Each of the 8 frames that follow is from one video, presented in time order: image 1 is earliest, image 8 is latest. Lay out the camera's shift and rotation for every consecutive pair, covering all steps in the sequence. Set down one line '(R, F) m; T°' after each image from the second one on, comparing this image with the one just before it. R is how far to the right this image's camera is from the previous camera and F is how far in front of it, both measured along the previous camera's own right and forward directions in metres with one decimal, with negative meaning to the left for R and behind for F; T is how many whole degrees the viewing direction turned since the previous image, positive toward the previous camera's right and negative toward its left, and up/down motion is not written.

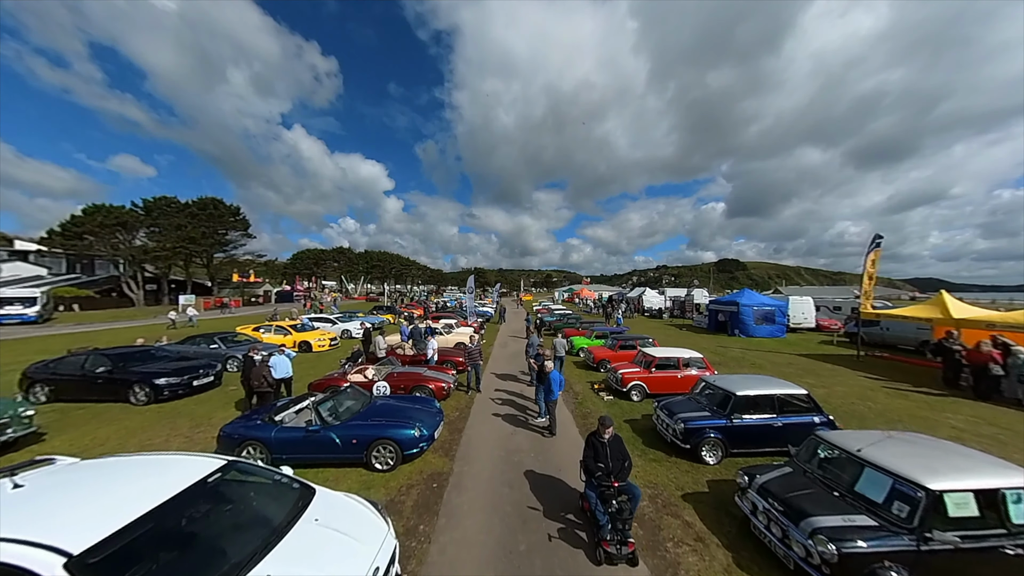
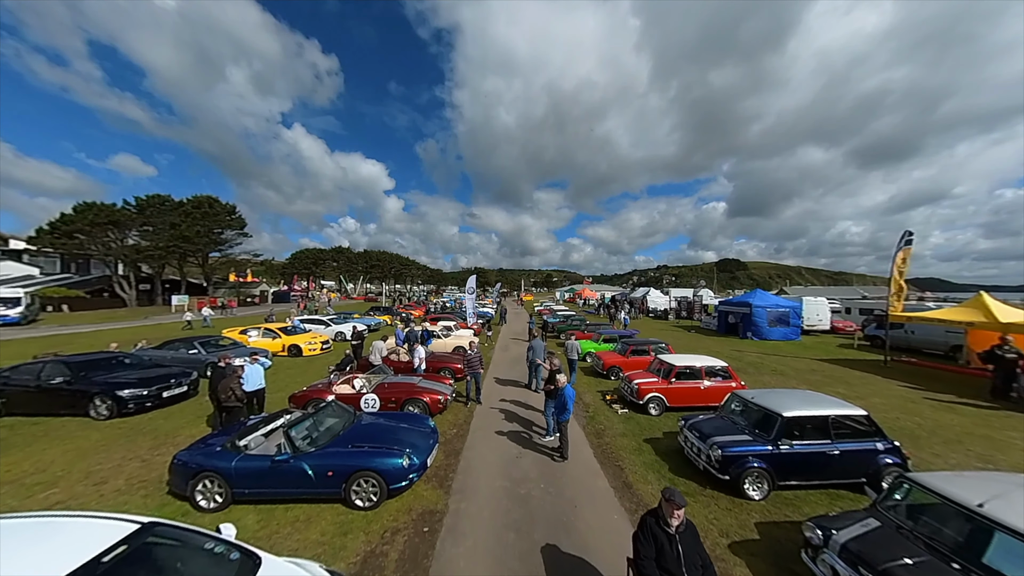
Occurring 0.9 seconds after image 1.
(-0.1, +1.1) m; 0°
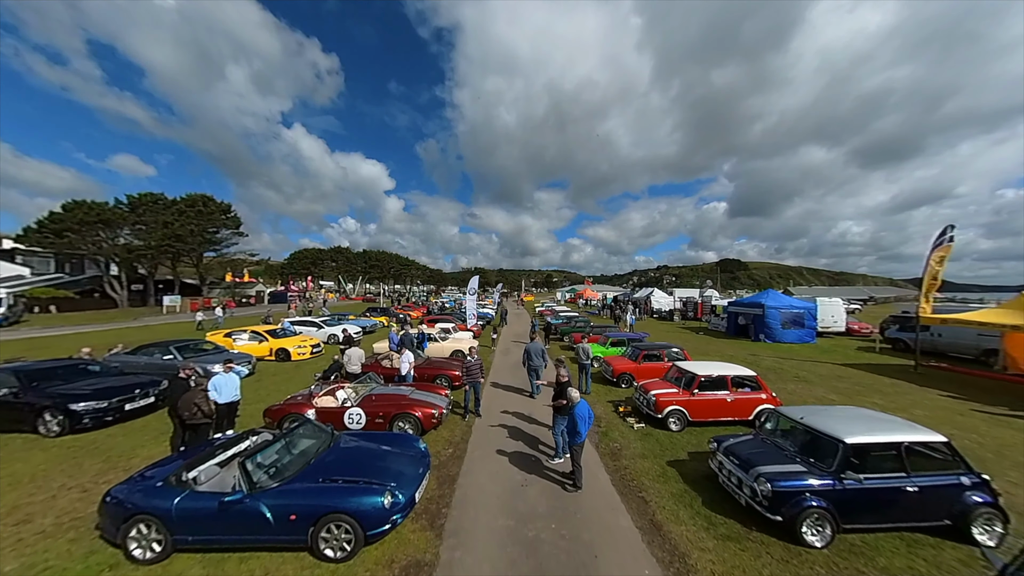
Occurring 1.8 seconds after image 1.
(-0.1, +1.1) m; 0°
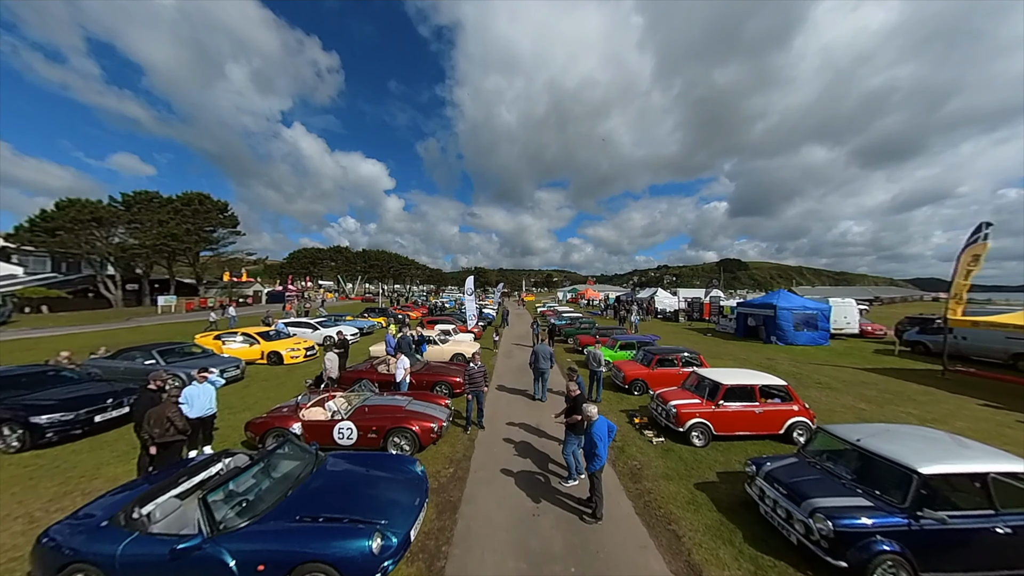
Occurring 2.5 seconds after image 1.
(-0.2, +0.8) m; 0°
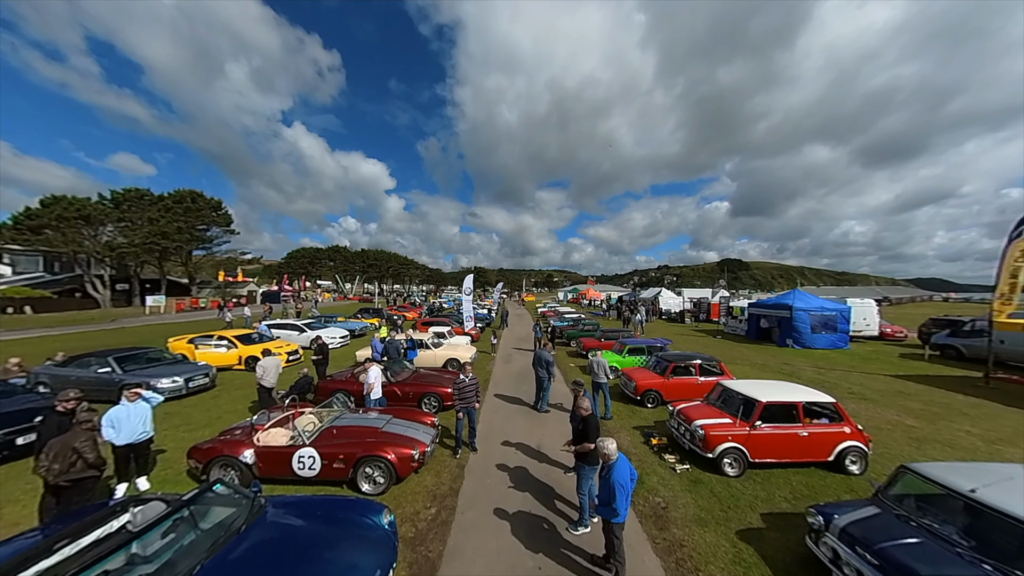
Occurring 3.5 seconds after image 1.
(+0.1, +1.3) m; 0°
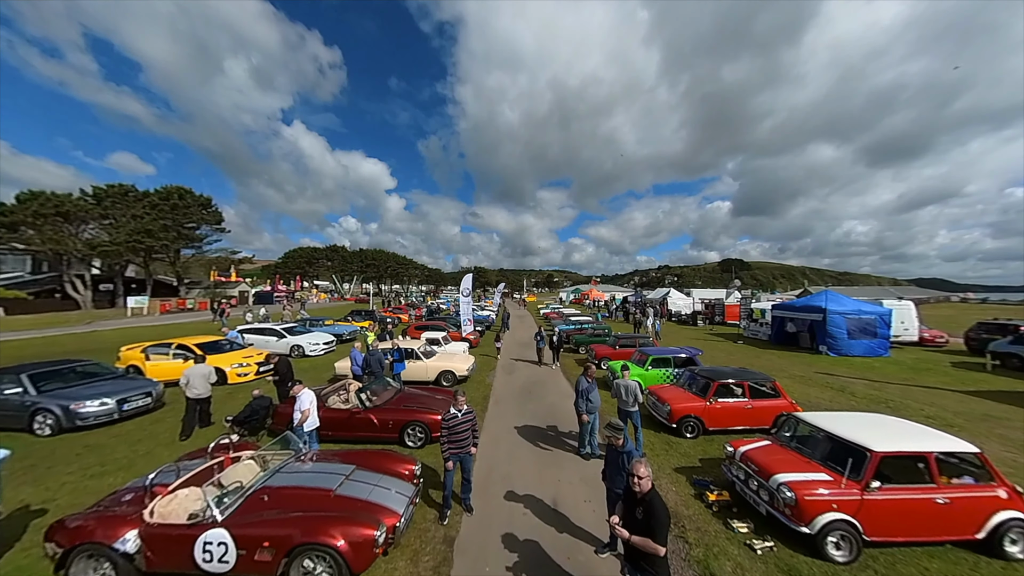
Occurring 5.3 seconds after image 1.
(-0.1, +2.0) m; 0°
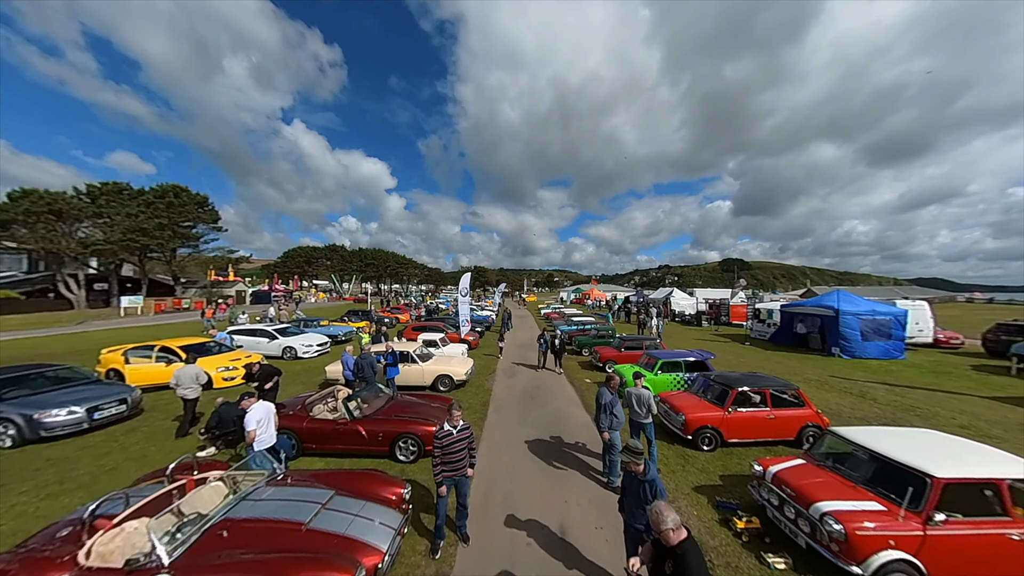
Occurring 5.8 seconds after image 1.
(0.0, +0.7) m; 0°
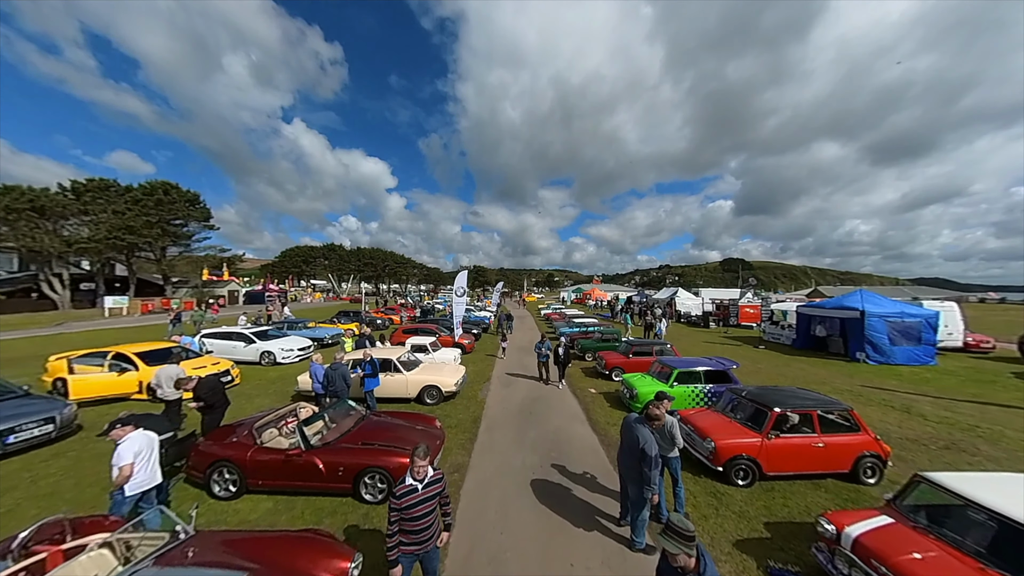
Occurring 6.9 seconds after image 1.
(+0.2, +1.4) m; 0°
